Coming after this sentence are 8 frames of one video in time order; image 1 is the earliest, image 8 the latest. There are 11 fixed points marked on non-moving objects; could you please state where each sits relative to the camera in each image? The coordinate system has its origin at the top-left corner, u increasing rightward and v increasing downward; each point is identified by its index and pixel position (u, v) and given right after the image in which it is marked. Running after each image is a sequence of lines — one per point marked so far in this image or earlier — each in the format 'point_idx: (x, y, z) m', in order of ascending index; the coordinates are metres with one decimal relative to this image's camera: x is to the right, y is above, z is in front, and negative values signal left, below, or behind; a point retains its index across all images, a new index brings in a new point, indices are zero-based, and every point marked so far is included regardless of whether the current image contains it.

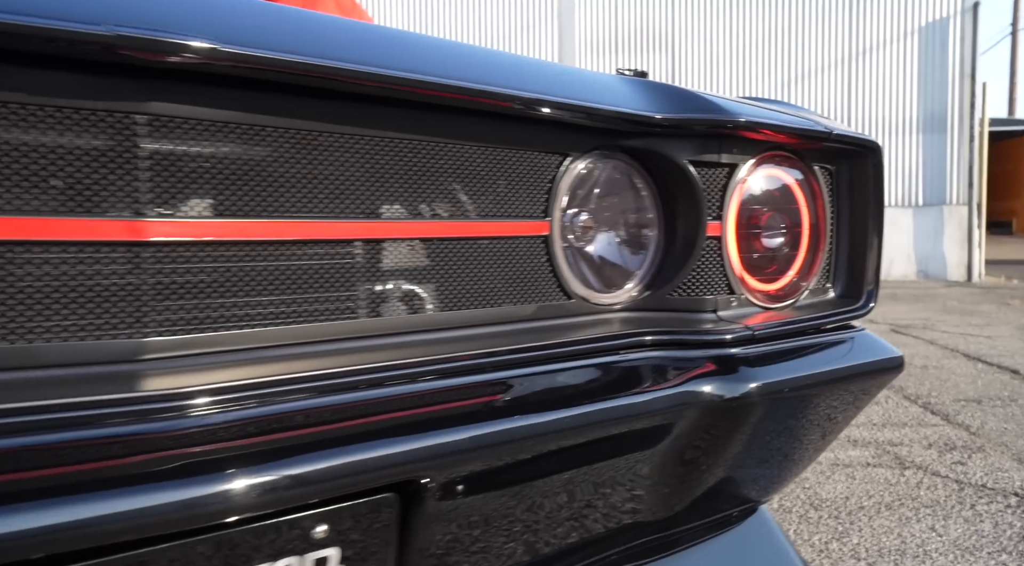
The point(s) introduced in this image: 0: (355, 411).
0: (-0.1, -0.1, +0.7) m
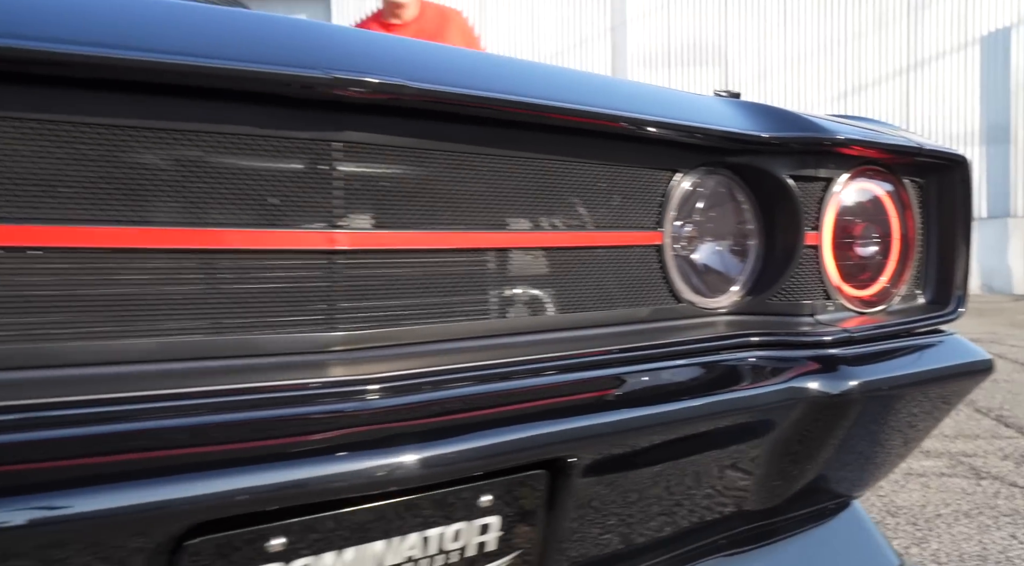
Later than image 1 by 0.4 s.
0: (0.0, -0.1, +0.8) m
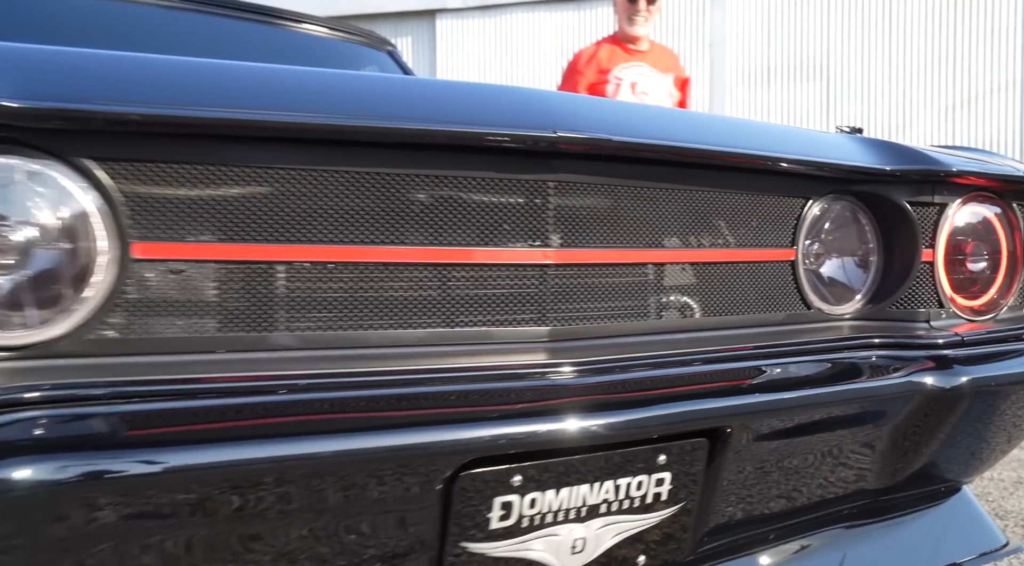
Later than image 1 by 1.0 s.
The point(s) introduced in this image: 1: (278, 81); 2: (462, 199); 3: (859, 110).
0: (+0.2, -0.1, +1.0) m
1: (-0.3, +0.2, +0.9) m
2: (-0.1, +0.1, +1.0) m
3: (+4.1, +2.1, +9.9) m
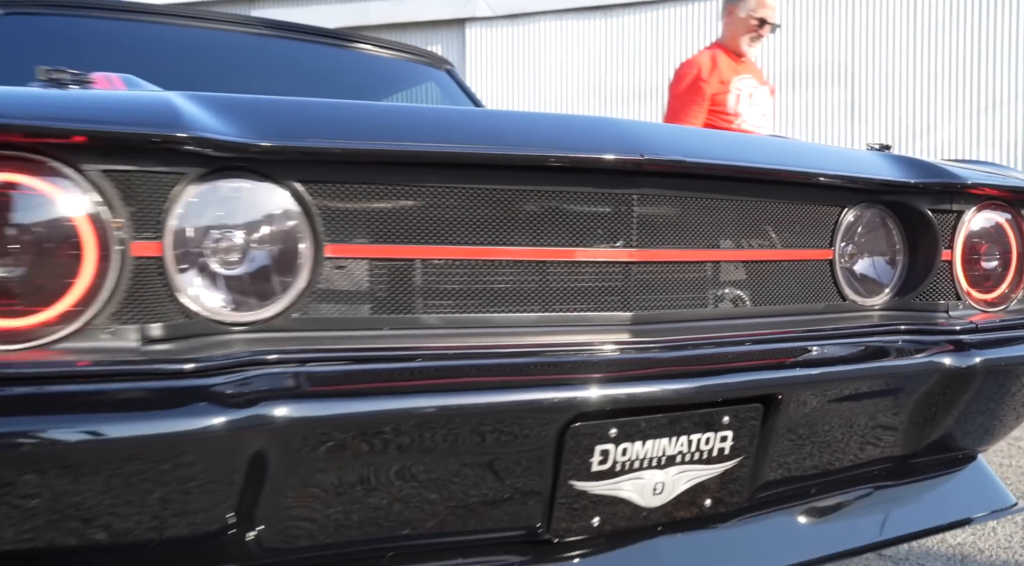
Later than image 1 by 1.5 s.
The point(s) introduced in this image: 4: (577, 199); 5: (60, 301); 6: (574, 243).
0: (+0.3, -0.1, +1.3) m
1: (-0.1, +0.2, +1.1) m
2: (+0.1, +0.1, +1.2) m
3: (+4.5, +2.0, +10.1) m
4: (+0.1, +0.1, +1.2) m
5: (-0.5, 0.0, +0.9) m
6: (+0.1, +0.1, +1.3) m
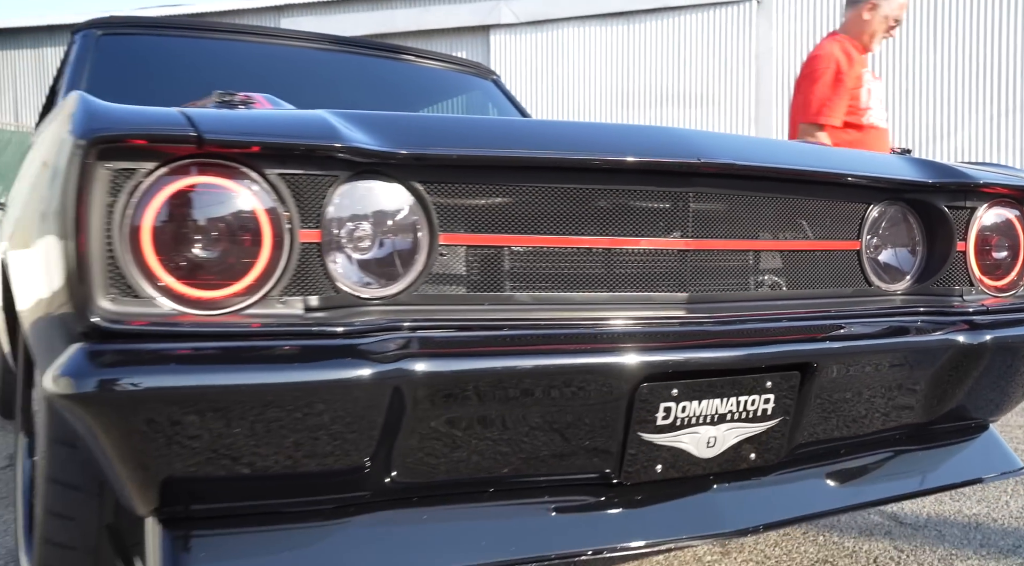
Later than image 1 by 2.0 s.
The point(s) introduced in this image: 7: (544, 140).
0: (+0.5, -0.1, +1.5) m
1: (0.0, +0.3, +1.4) m
2: (+0.2, +0.1, +1.4) m
3: (+4.8, +2.0, +10.2) m
4: (+0.2, +0.2, +1.5) m
5: (-0.4, 0.0, +1.1) m
6: (+0.2, +0.1, +1.5) m
7: (+0.1, +0.2, +1.4) m
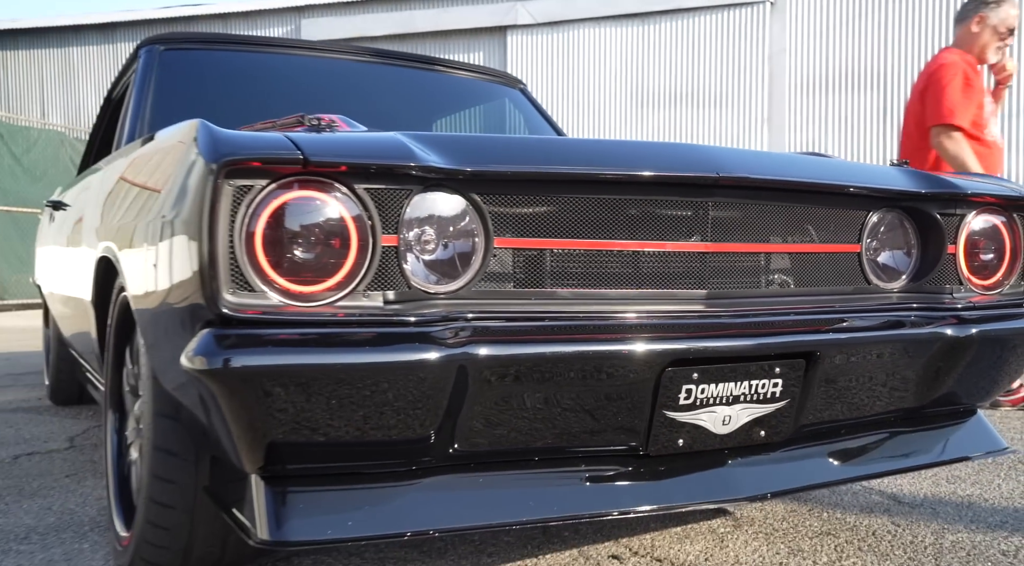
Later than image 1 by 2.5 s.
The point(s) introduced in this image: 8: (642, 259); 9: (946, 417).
0: (+0.5, -0.1, +1.7) m
1: (+0.1, +0.3, +1.6) m
2: (+0.3, +0.1, +1.7) m
3: (+5.0, +2.0, +10.3) m
4: (+0.3, +0.2, +1.7) m
5: (-0.3, 0.0, +1.4) m
6: (+0.3, +0.1, +1.7) m
7: (+0.1, +0.2, +1.6) m
8: (+0.3, 0.0, +1.7) m
9: (+1.1, -0.3, +2.1) m
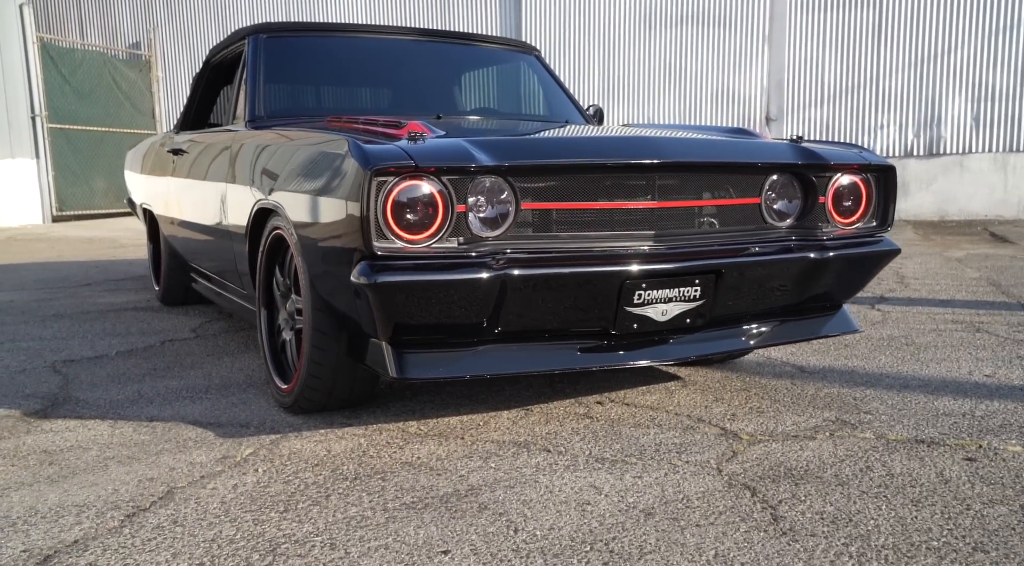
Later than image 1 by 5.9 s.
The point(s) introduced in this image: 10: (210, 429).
0: (+0.6, +0.1, +2.7) m
1: (+0.1, +0.4, +2.5) m
2: (+0.3, +0.3, +2.6) m
3: (+5.2, +3.2, +10.9) m
4: (+0.4, +0.3, +2.6) m
5: (-0.2, +0.2, +2.4) m
6: (+0.4, +0.3, +2.6) m
7: (+0.2, +0.4, +2.5) m
8: (+0.3, +0.2, +2.6) m
9: (+1.1, -0.1, +3.1) m
10: (-1.0, -0.5, +2.8) m
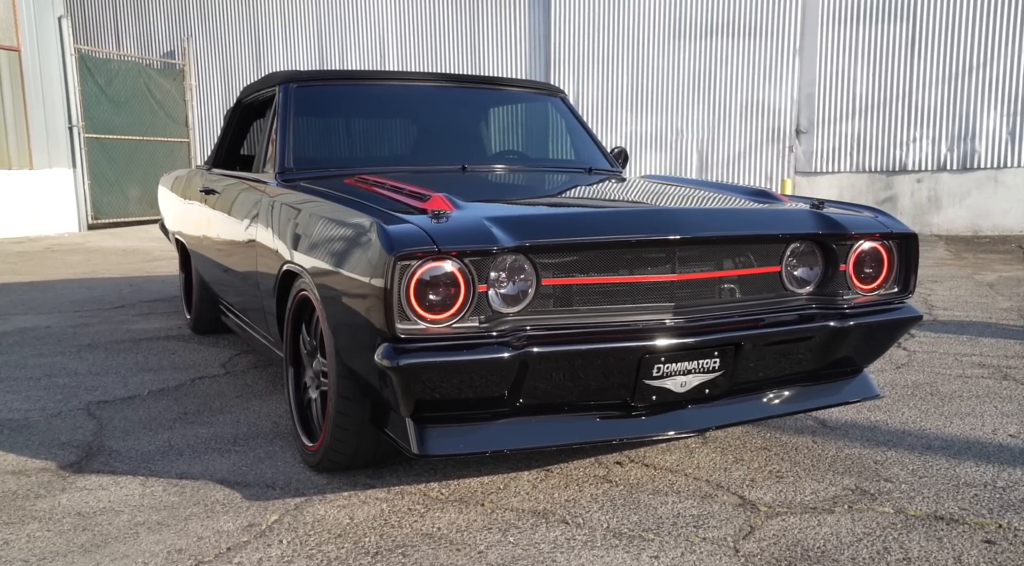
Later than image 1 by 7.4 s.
0: (+0.7, -0.1, +2.7) m
1: (+0.2, +0.2, +2.6) m
2: (+0.4, +0.1, +2.6) m
3: (+5.6, +3.0, +10.8) m
4: (+0.4, +0.1, +2.6) m
5: (-0.2, -0.1, +2.4) m
6: (+0.4, 0.0, +2.7) m
7: (+0.3, +0.2, +2.6) m
8: (+0.4, 0.0, +2.7) m
9: (+1.2, -0.3, +3.1) m
10: (-0.9, -0.7, +2.8) m
